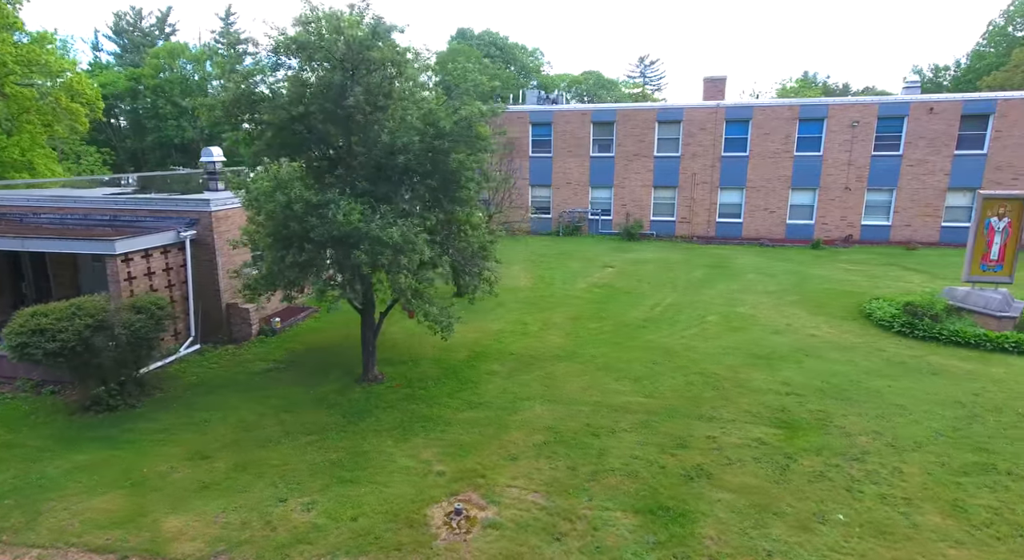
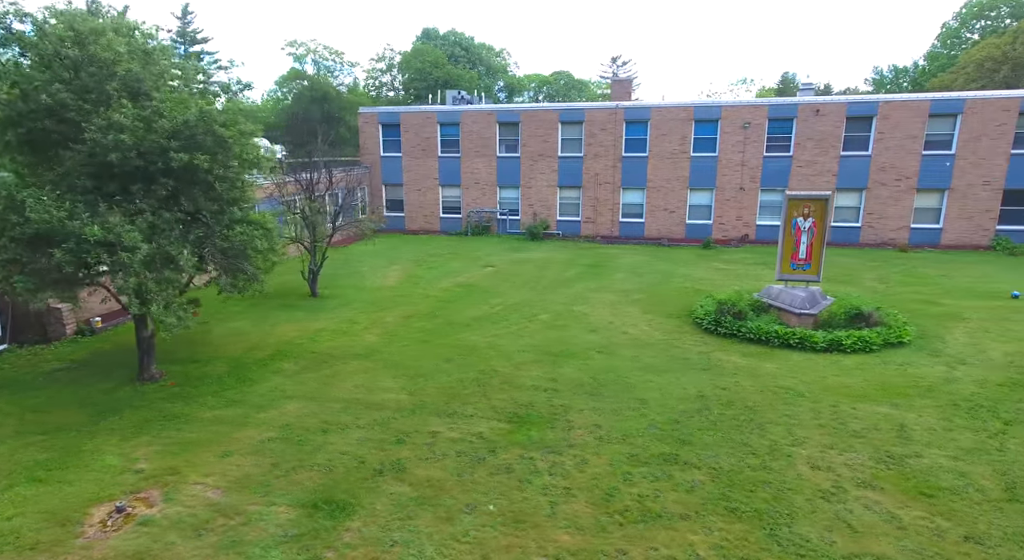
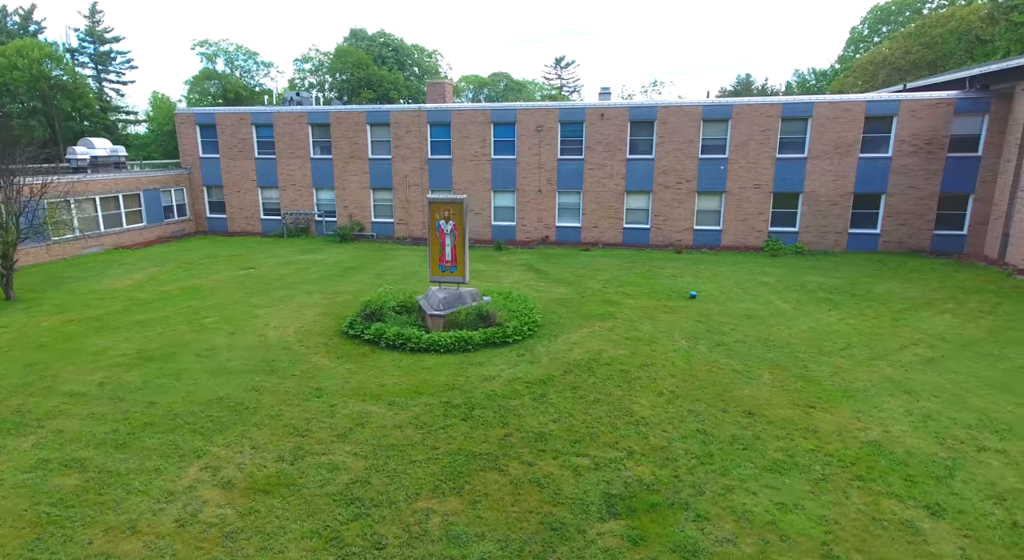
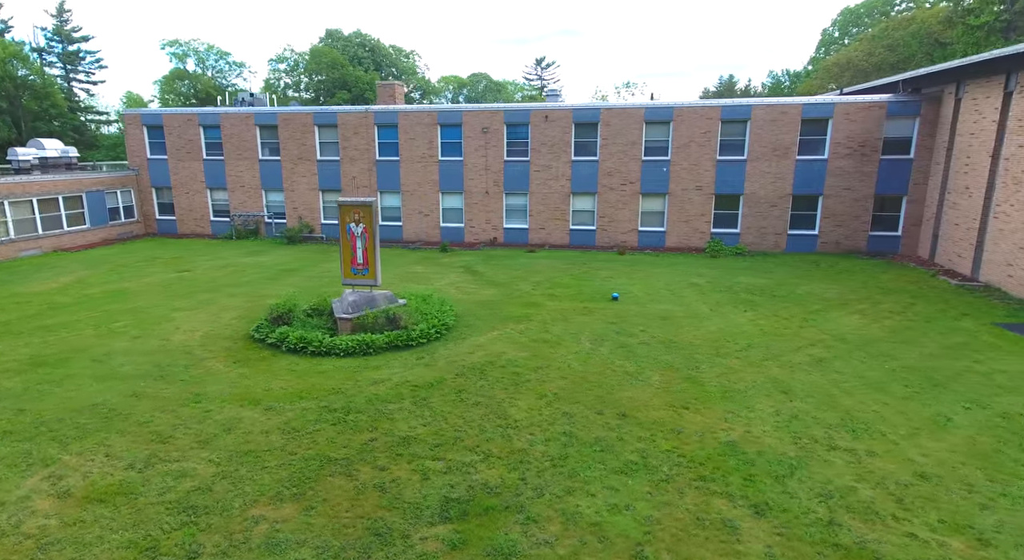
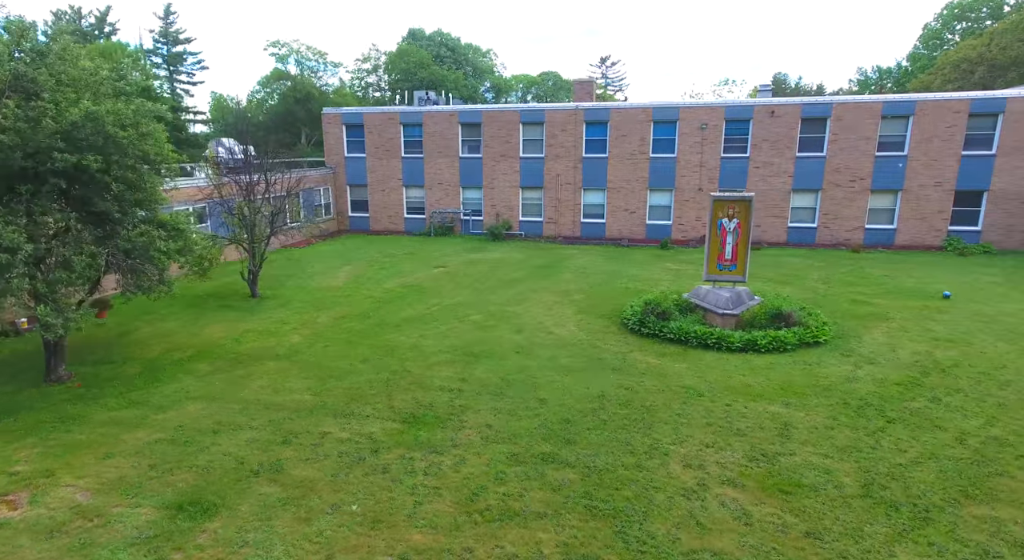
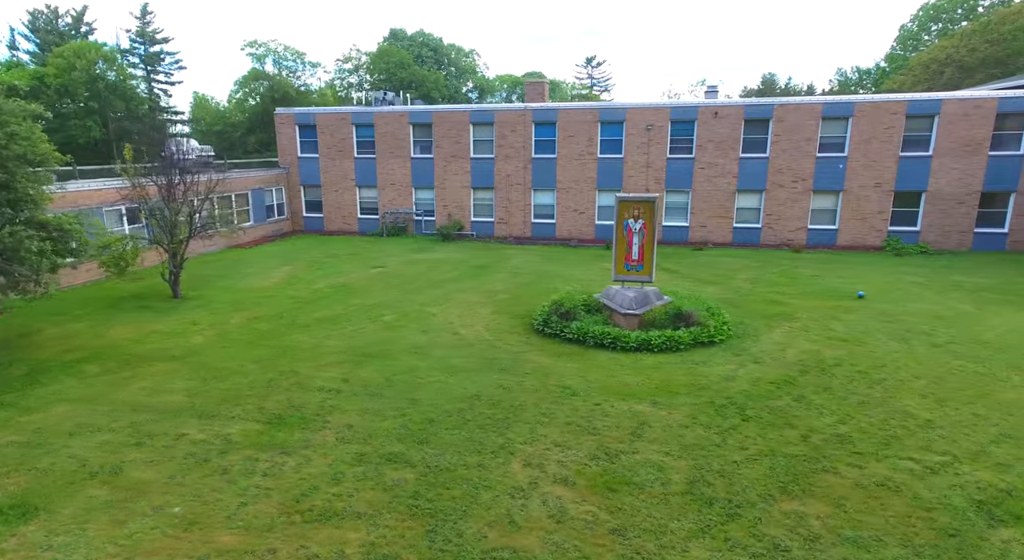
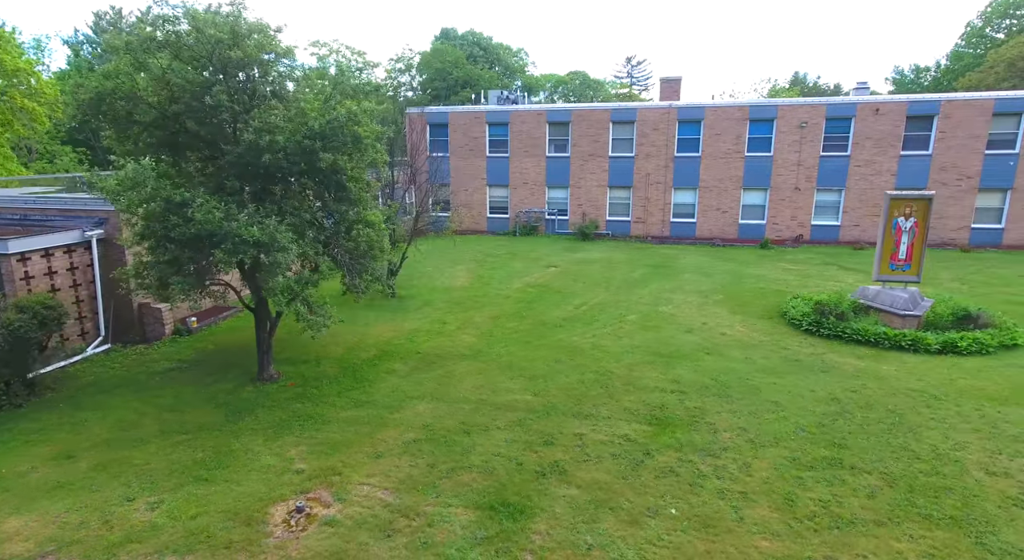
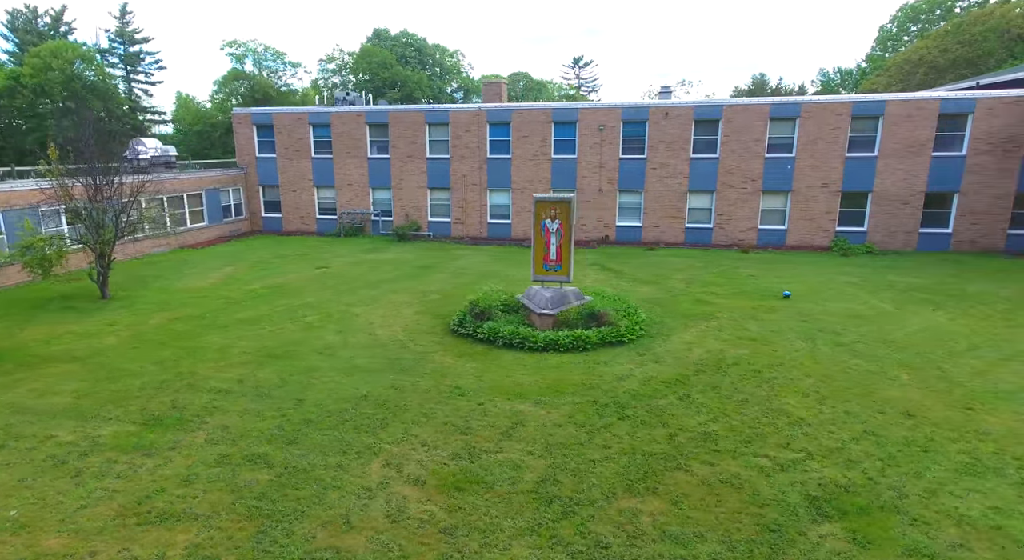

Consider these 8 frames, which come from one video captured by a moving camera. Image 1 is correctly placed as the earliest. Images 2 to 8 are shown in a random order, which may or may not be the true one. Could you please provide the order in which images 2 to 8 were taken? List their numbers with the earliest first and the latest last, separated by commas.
7, 2, 5, 6, 8, 3, 4
